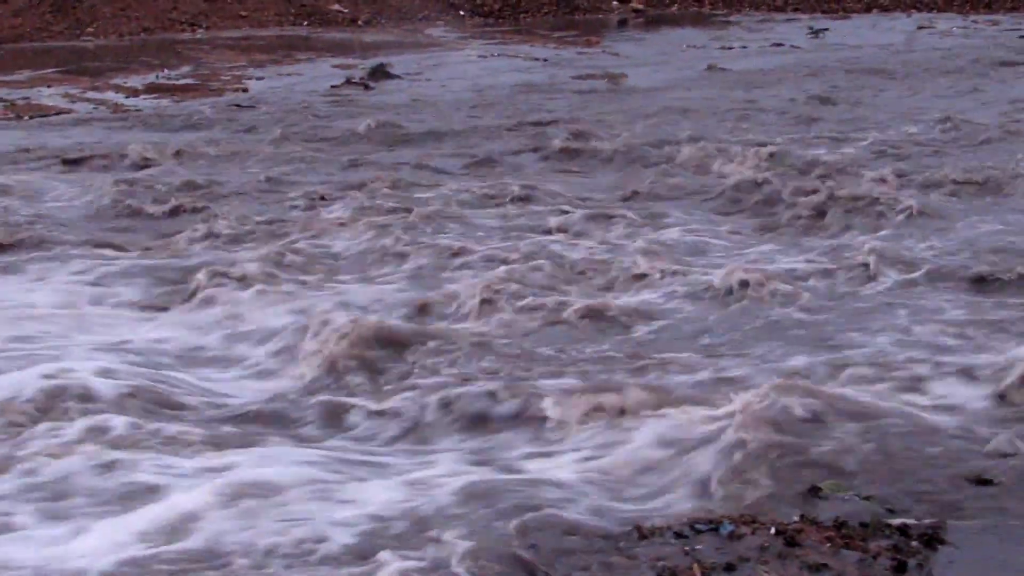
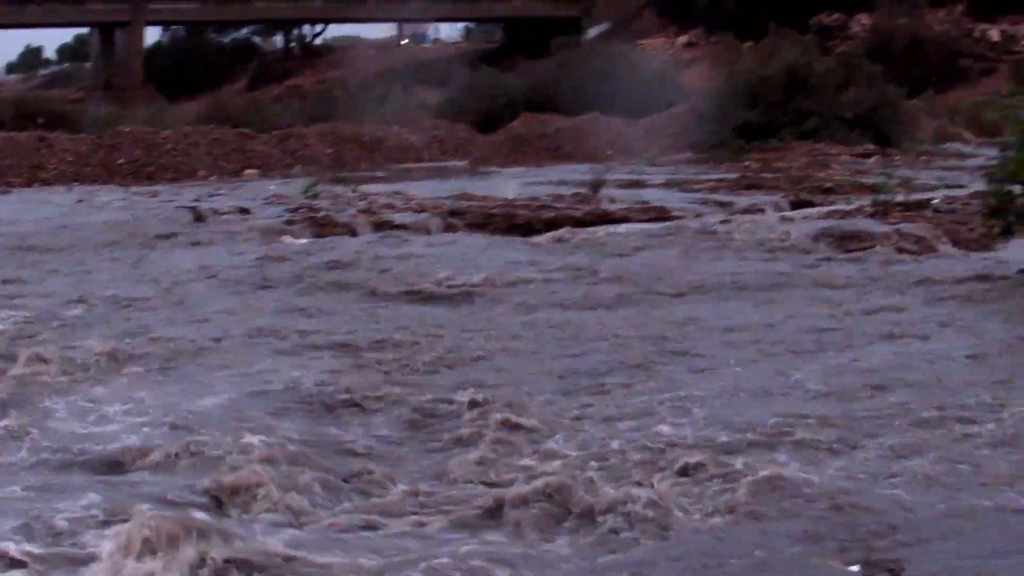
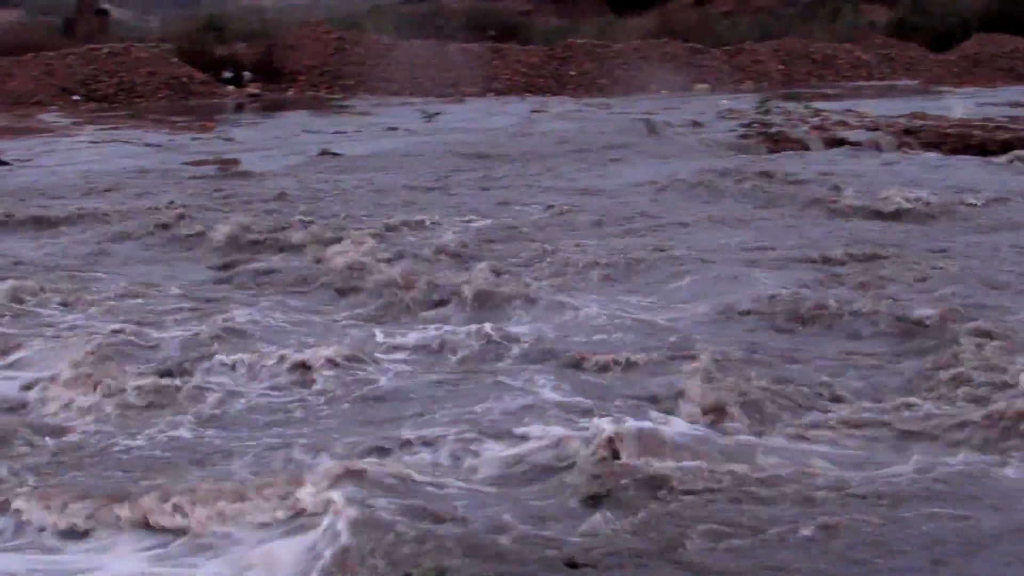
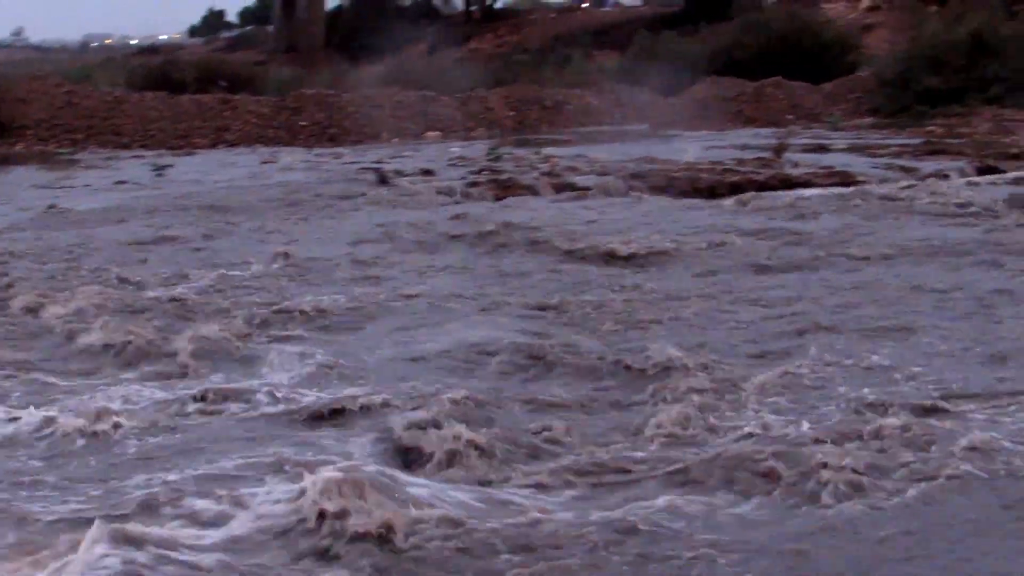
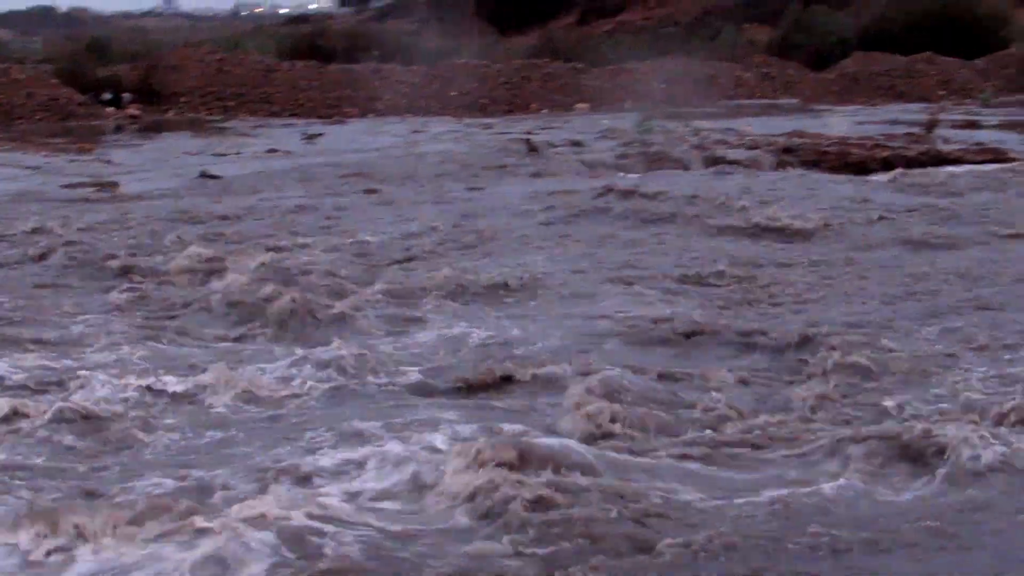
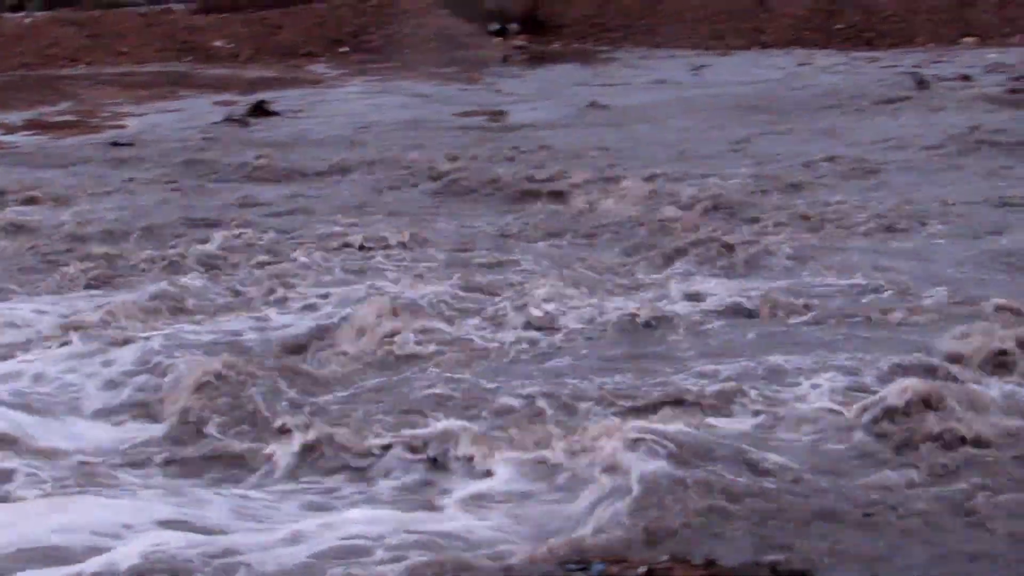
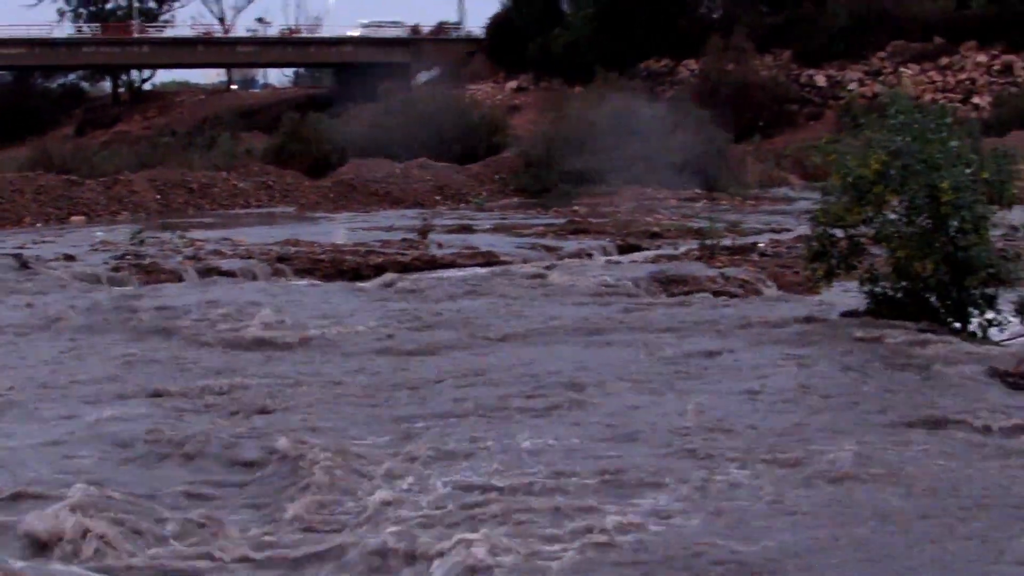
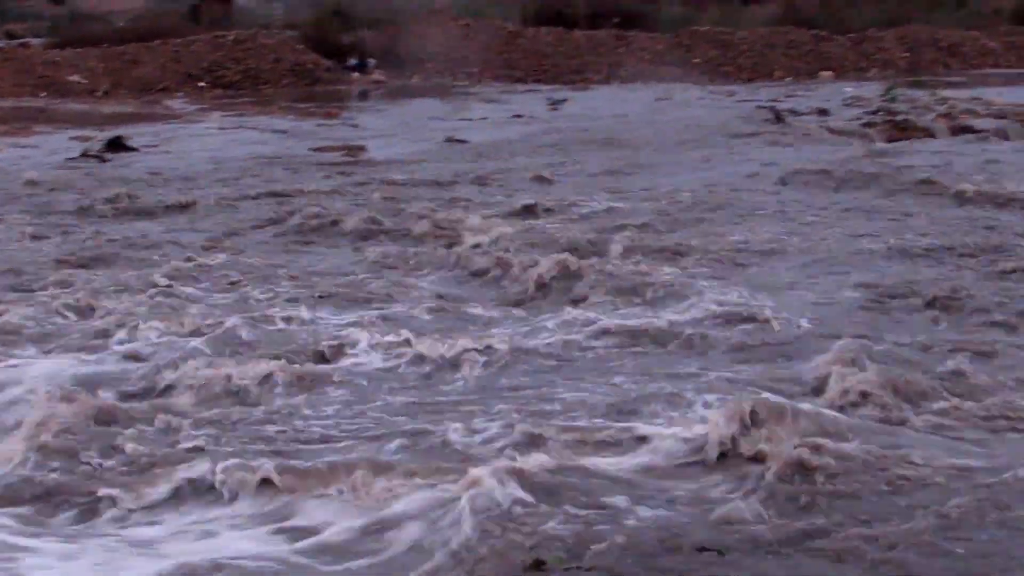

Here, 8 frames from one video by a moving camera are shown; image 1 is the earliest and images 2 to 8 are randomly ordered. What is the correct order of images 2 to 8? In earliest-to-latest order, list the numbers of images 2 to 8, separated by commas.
6, 8, 3, 5, 4, 2, 7
